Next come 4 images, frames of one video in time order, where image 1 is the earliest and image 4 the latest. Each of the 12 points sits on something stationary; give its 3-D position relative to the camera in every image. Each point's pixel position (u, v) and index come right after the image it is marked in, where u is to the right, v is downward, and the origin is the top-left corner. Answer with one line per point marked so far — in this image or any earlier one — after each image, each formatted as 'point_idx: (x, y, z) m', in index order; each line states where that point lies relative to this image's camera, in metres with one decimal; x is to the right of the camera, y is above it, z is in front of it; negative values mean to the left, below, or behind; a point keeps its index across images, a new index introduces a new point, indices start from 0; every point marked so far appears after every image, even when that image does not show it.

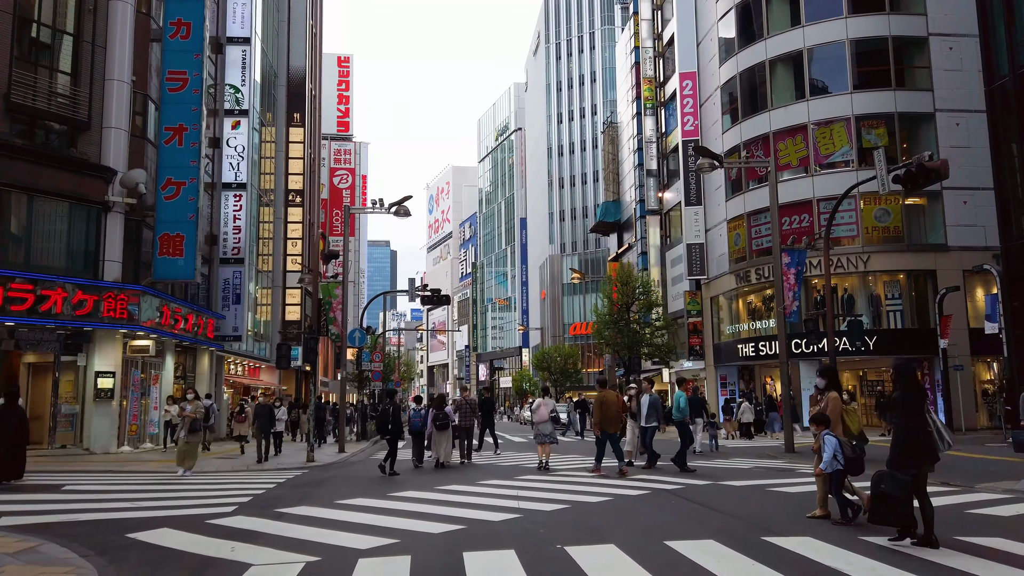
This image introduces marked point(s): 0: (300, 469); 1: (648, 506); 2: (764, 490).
0: (-4.8, -4.1, +18.3) m
1: (+1.7, -2.7, +10.0) m
2: (+3.7, -3.1, +12.0) m
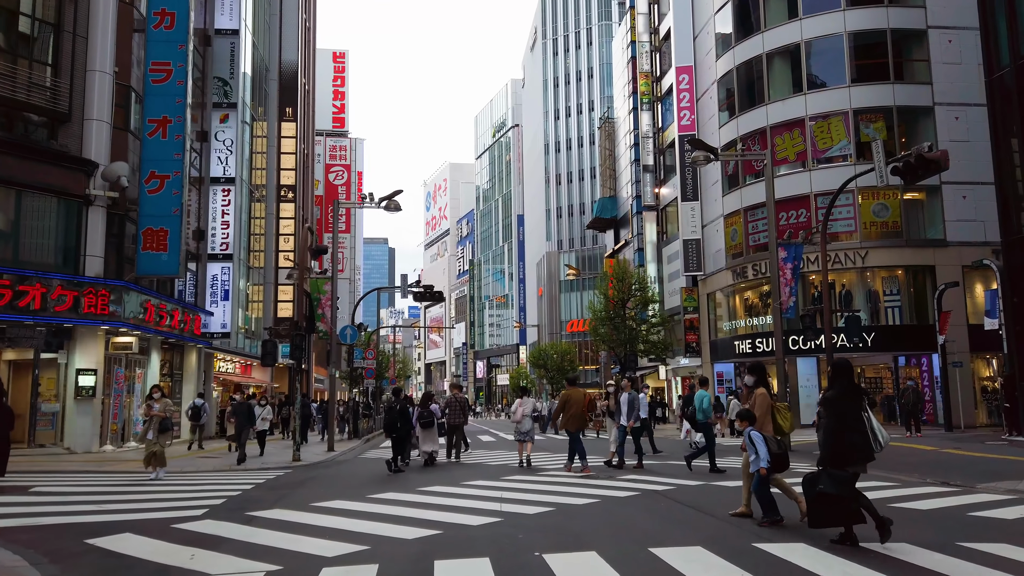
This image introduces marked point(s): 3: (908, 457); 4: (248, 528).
0: (-5.1, -4.0, +17.9) m
1: (+1.4, -2.7, +9.5) m
2: (+3.5, -3.0, +11.6) m
3: (+8.8, -3.8, +18.0) m
4: (-3.0, -2.7, +8.9) m
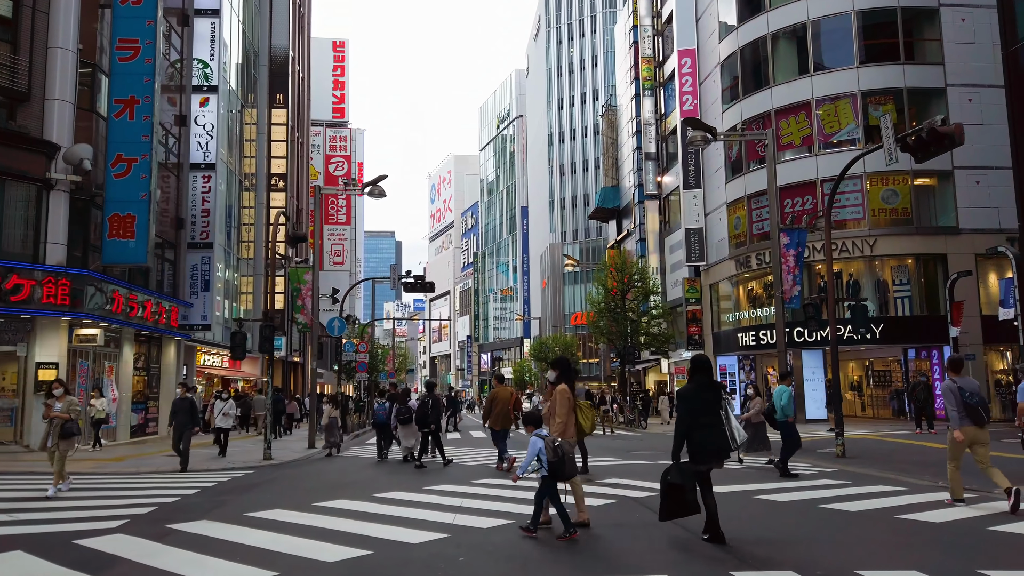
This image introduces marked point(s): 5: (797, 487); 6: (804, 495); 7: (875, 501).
0: (-5.5, -3.8, +16.8) m
1: (+0.9, -2.5, +8.3) m
2: (+3.0, -2.7, +10.4) m
3: (+8.4, -3.5, +16.8) m
4: (-3.5, -2.5, +7.7) m
5: (+4.1, -2.9, +11.7) m
6: (+3.9, -2.8, +10.7) m
7: (+4.7, -2.8, +10.3) m
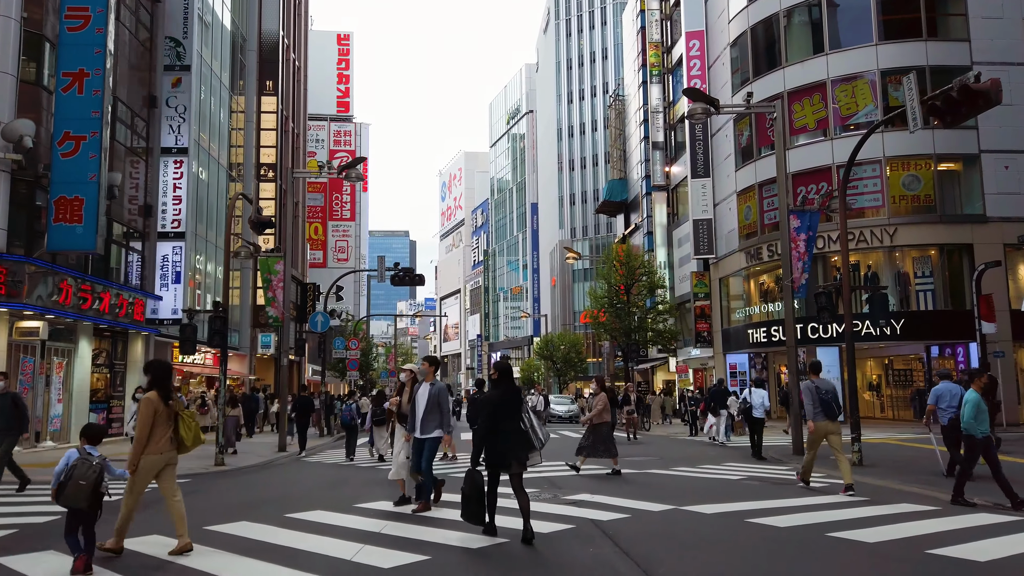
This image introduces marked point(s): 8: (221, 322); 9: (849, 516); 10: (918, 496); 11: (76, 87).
0: (-6.0, -3.5, +15.0) m
1: (+0.3, -2.2, +6.4) m
2: (+2.4, -2.5, +8.4) m
3: (+7.9, -3.2, +14.7) m
4: (-4.2, -2.2, +5.9) m
5: (+3.5, -2.6, +9.7) m
6: (+3.2, -2.5, +8.7) m
7: (+4.0, -2.5, +8.3) m
8: (-6.1, -0.7, +16.9) m
9: (+3.8, -2.6, +9.0) m
10: (+5.7, -2.9, +11.1) m
11: (-10.7, +5.0, +19.7) m
